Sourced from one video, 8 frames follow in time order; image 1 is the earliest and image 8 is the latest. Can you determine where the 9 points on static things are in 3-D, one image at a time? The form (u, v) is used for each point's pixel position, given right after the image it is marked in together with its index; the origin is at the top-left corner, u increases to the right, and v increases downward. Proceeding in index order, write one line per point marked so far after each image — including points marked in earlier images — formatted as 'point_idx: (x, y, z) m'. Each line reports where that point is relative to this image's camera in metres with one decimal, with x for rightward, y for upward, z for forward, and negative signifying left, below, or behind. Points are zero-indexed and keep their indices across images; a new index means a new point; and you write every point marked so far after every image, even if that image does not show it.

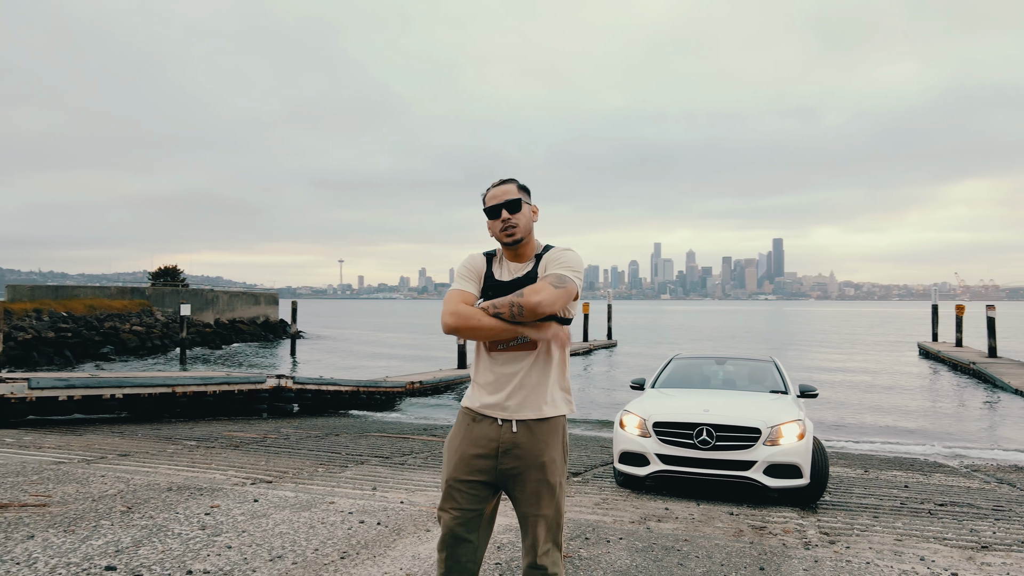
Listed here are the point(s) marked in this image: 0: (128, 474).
0: (-4.3, -2.1, +7.0) m
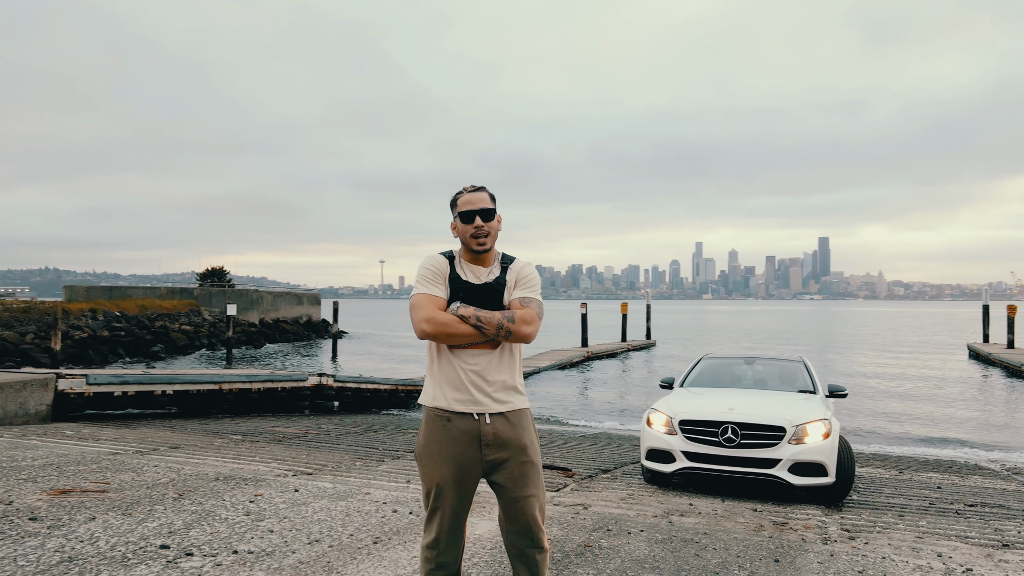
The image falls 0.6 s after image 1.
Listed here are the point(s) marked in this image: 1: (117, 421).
0: (-4.0, -2.1, +7.5) m
1: (-7.6, -2.6, +12.1) m
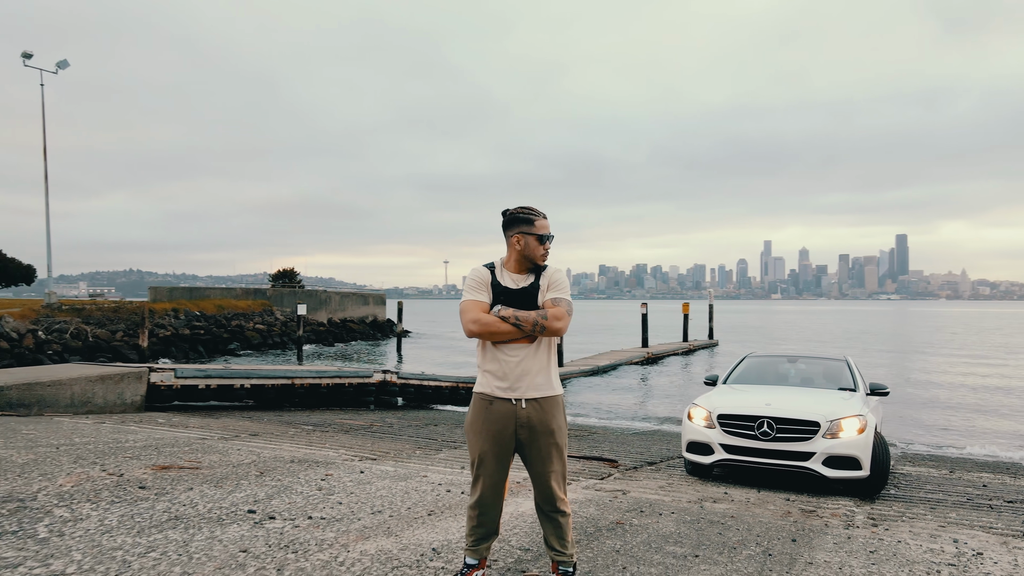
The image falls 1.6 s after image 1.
0: (-3.4, -2.1, +8.3) m
1: (-6.6, -2.6, +13.2) m
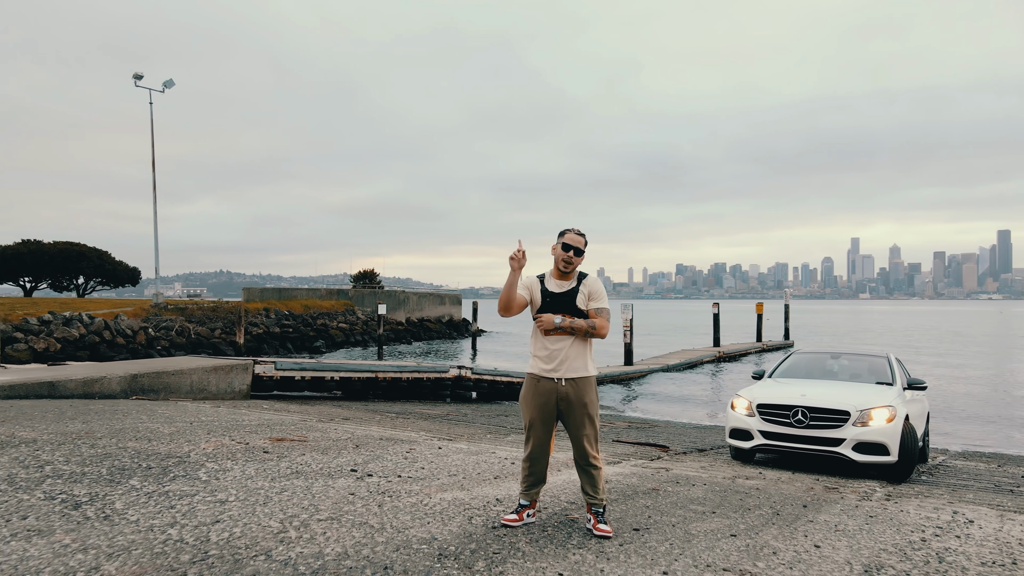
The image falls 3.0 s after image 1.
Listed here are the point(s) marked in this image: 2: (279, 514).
0: (-2.5, -2.1, +9.6) m
1: (-5.1, -2.6, +14.9) m
2: (-1.4, -1.4, +3.9) m
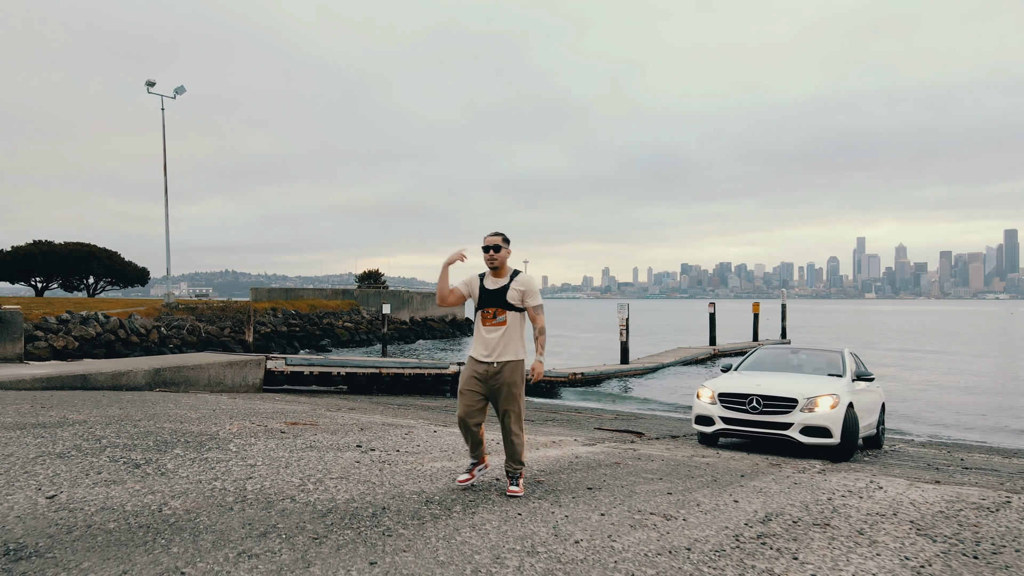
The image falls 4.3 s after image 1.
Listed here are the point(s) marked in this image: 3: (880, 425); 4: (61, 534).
0: (-2.6, -2.1, +10.5) m
1: (-5.2, -2.6, +15.8) m
2: (-1.6, -1.4, +4.8) m
3: (+5.6, -2.1, +9.6) m
4: (-2.2, -1.2, +3.1) m
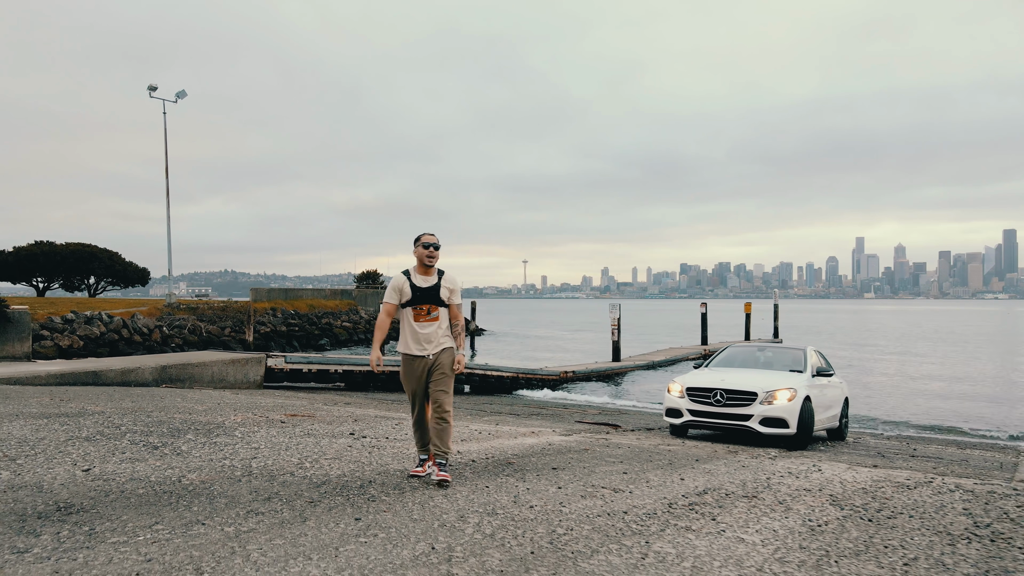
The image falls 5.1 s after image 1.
0: (-2.8, -2.2, +11.1) m
1: (-5.4, -2.7, +16.4) m
2: (-1.8, -1.4, +5.4) m
3: (+5.4, -2.1, +10.2) m
4: (-2.5, -1.2, +3.8) m
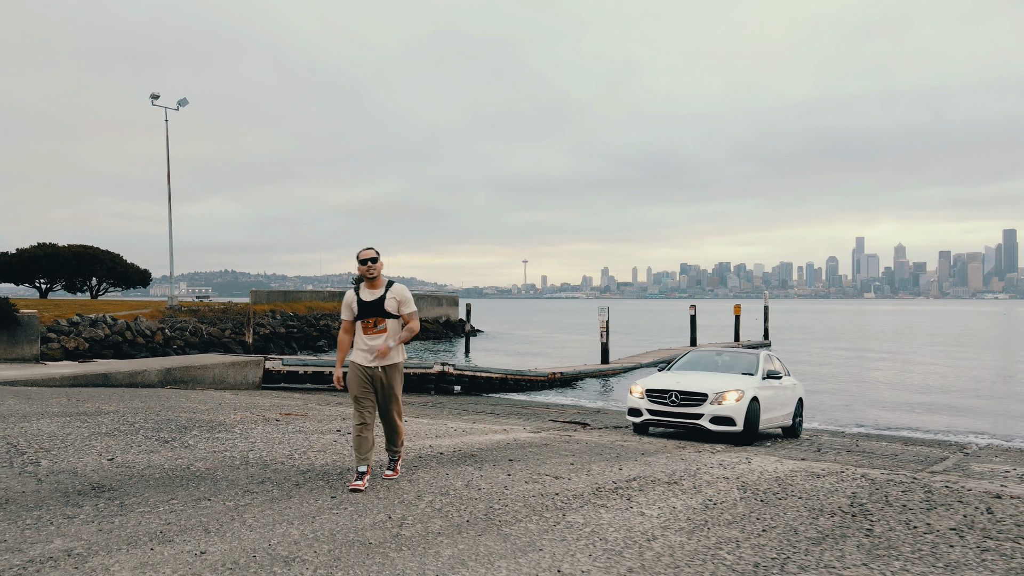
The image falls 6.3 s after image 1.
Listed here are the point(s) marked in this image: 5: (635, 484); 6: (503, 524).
0: (-3.2, -2.3, +12.0) m
1: (-5.8, -2.8, +17.3) m
2: (-2.2, -1.6, +6.2) m
3: (+5.0, -2.3, +11.1) m
4: (-2.8, -1.4, +4.6) m
5: (+1.1, -1.7, +5.4) m
6: (-0.1, -1.5, +3.9) m
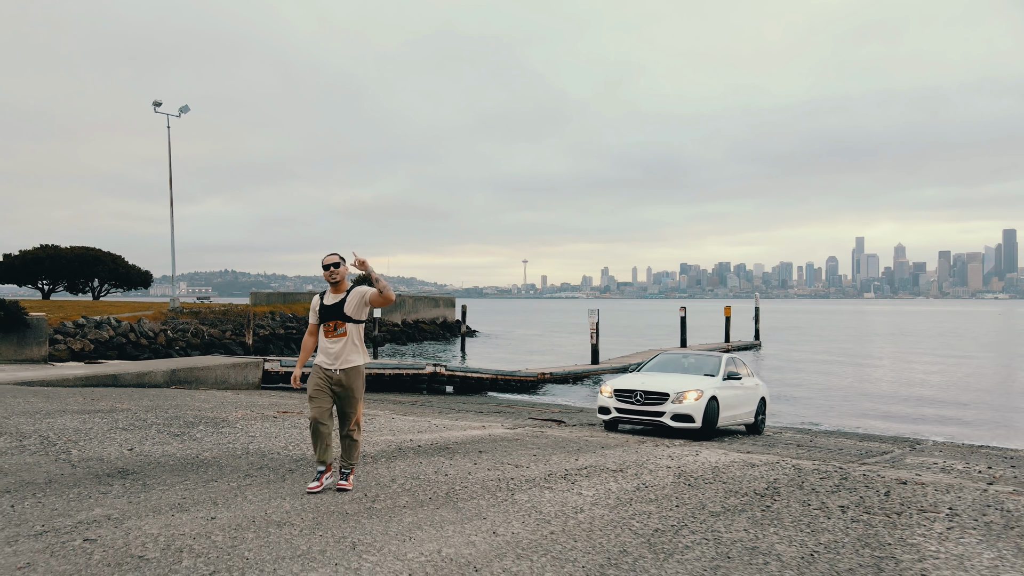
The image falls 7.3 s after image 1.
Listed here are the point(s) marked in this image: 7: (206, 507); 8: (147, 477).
0: (-3.5, -2.4, +12.8) m
1: (-6.1, -3.0, +18.1) m
2: (-2.5, -1.7, +7.1) m
3: (+4.7, -2.4, +11.9) m
4: (-3.2, -1.5, +5.4) m
5: (+0.7, -1.8, +6.2) m
6: (-0.4, -1.6, +4.8) m
7: (-2.1, -1.5, +4.2) m
8: (-2.9, -1.5, +5.0) m
